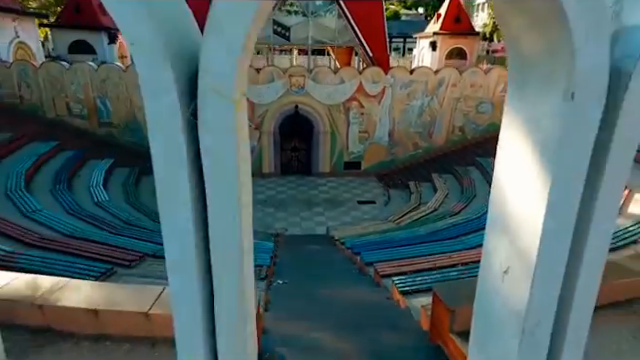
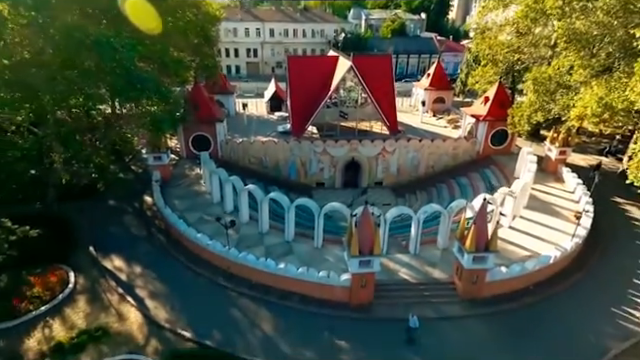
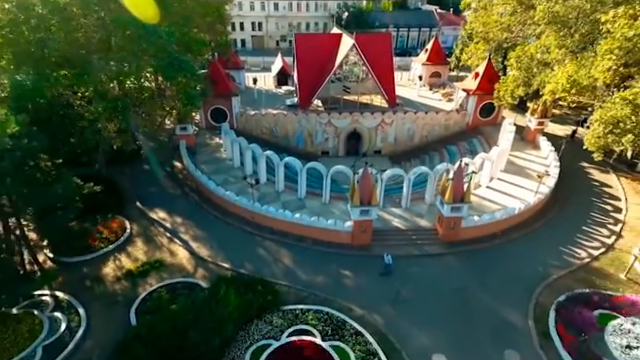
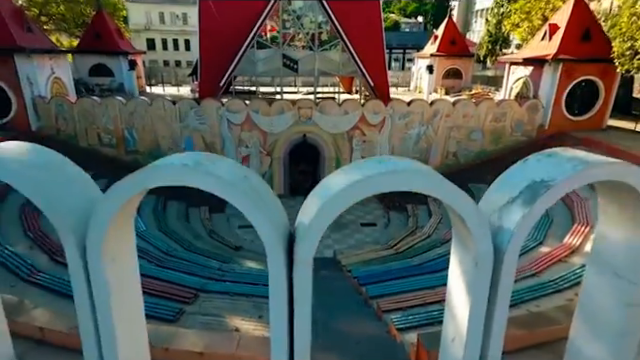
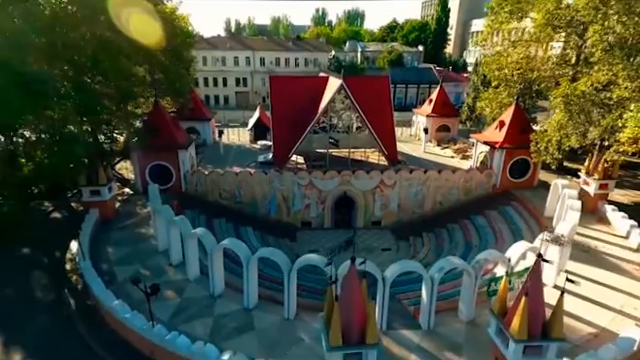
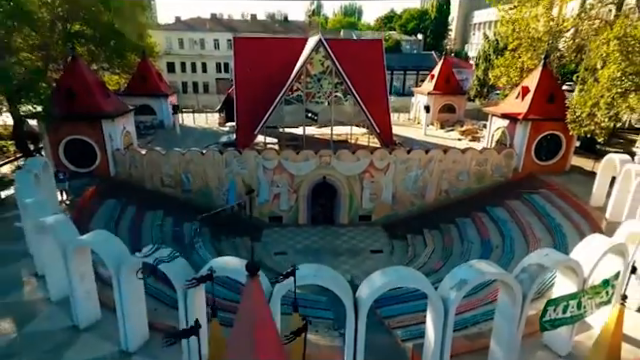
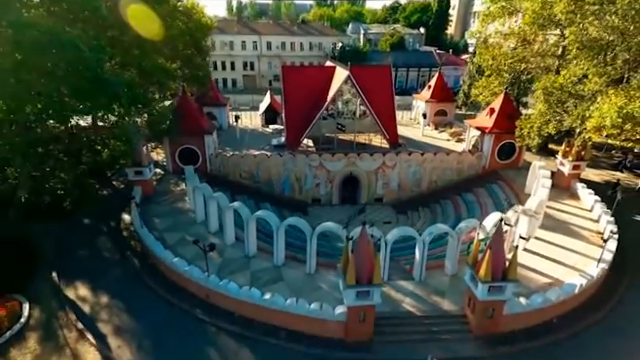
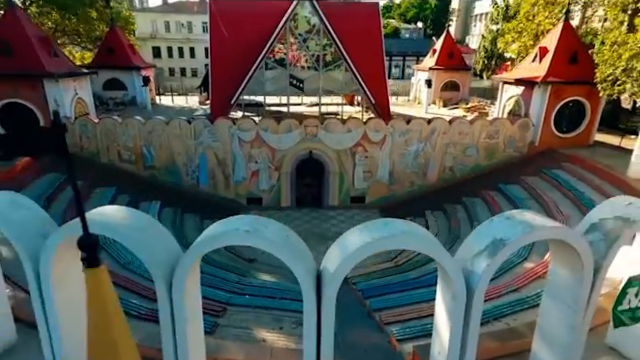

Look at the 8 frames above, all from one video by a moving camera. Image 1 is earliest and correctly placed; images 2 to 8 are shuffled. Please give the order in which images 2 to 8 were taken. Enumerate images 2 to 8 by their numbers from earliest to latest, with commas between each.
4, 8, 6, 5, 7, 2, 3
